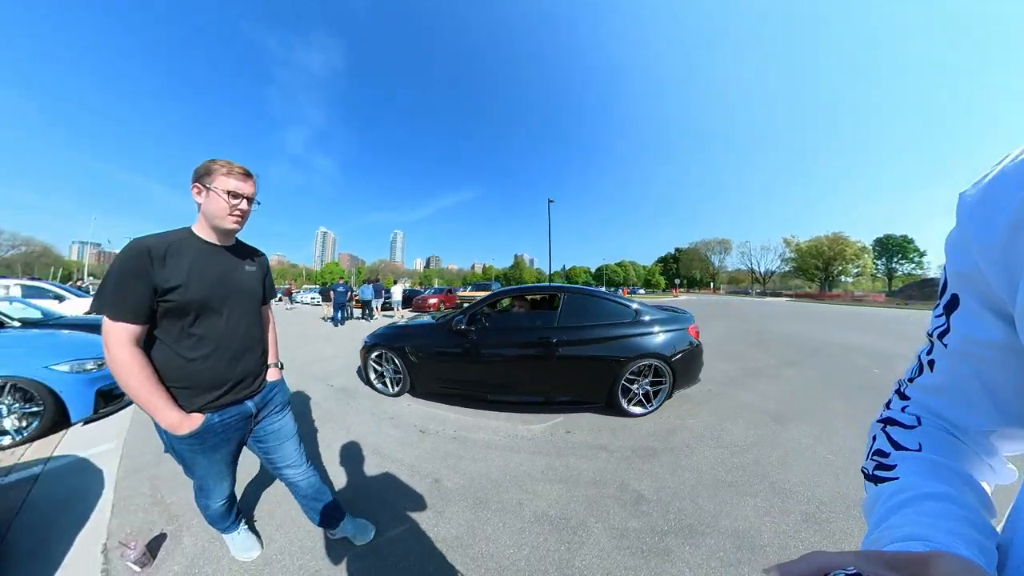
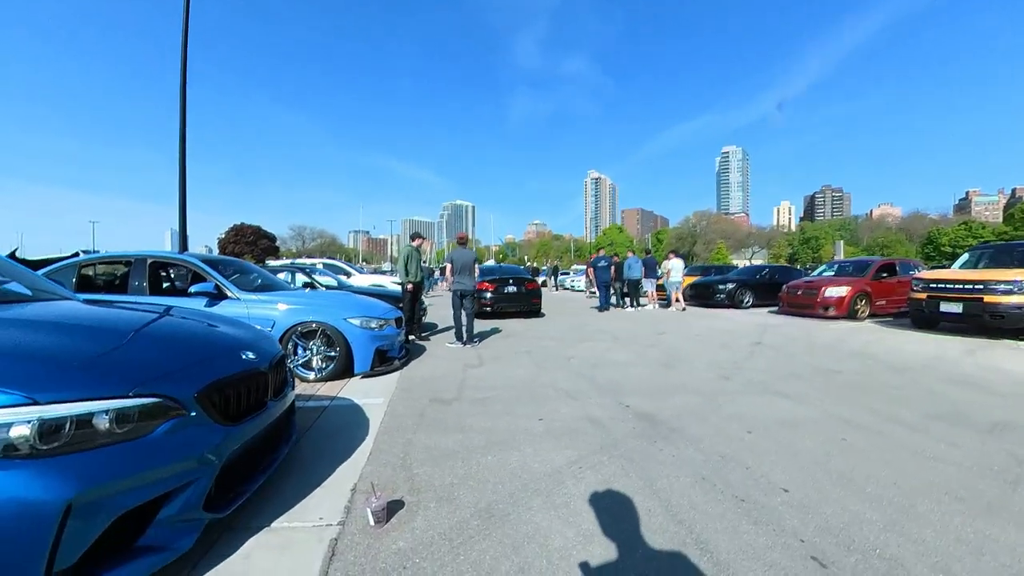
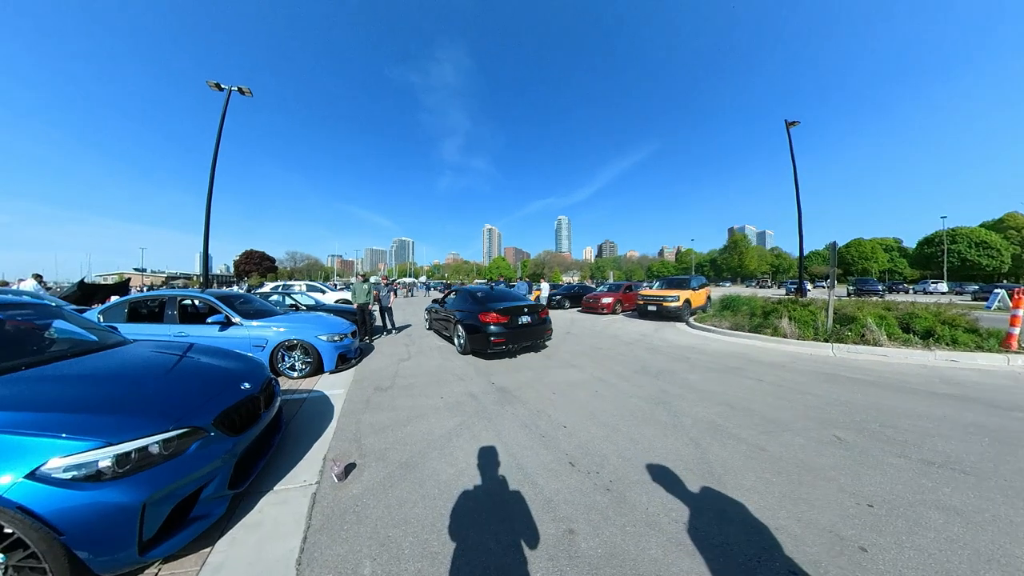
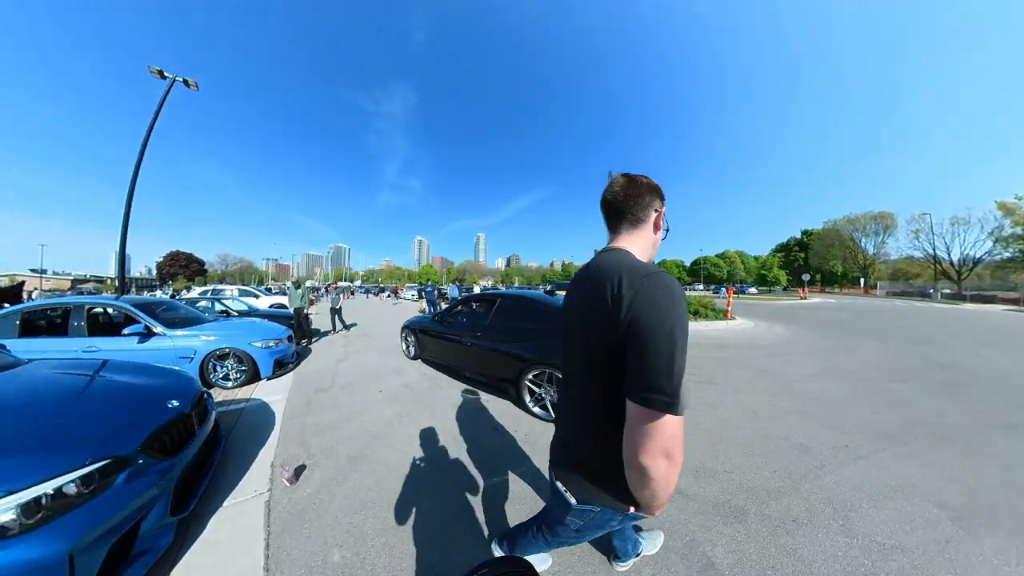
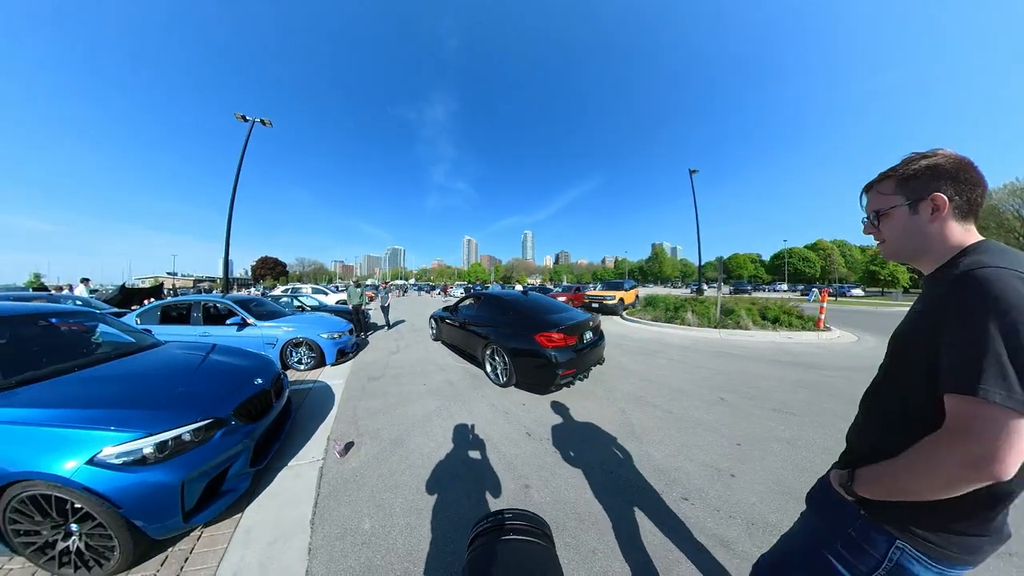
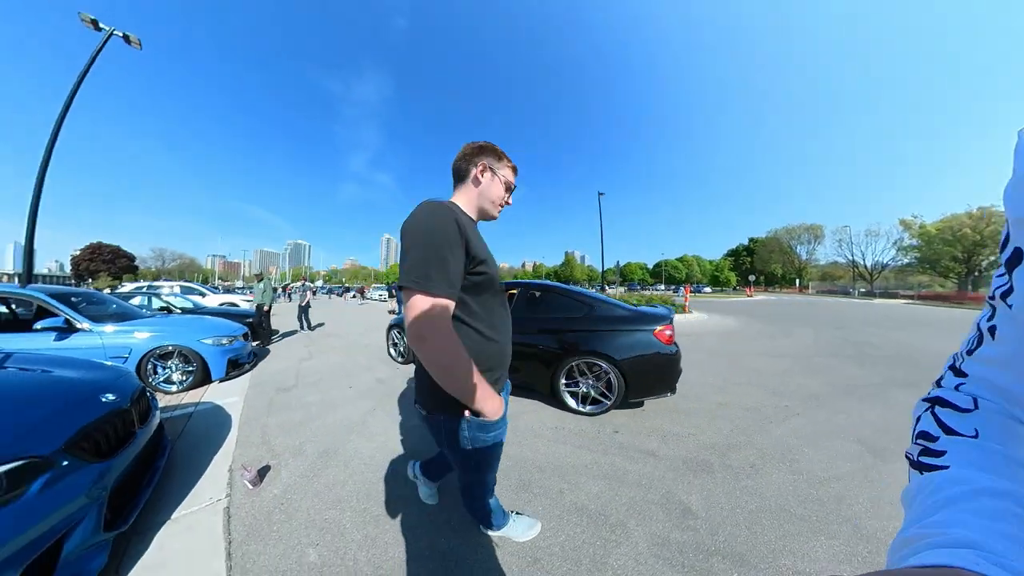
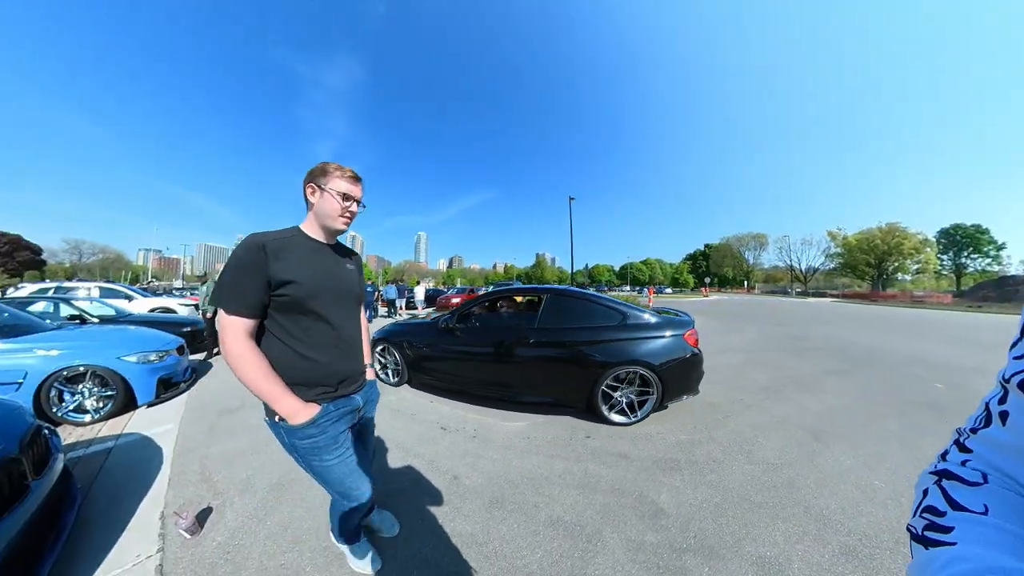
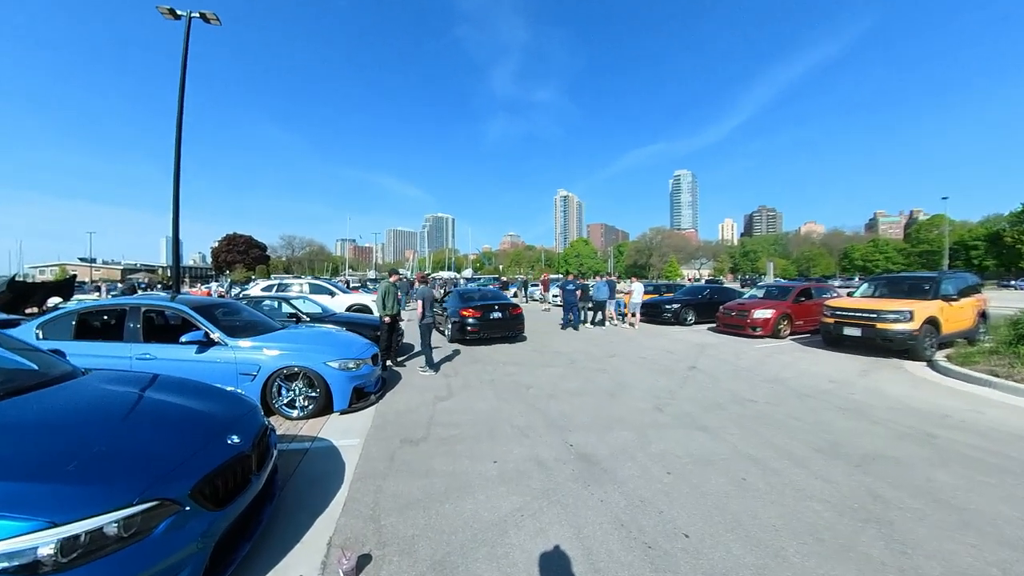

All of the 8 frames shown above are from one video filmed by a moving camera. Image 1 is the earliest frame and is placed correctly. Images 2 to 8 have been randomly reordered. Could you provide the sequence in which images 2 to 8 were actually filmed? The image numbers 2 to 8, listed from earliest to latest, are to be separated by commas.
7, 6, 4, 5, 3, 8, 2
